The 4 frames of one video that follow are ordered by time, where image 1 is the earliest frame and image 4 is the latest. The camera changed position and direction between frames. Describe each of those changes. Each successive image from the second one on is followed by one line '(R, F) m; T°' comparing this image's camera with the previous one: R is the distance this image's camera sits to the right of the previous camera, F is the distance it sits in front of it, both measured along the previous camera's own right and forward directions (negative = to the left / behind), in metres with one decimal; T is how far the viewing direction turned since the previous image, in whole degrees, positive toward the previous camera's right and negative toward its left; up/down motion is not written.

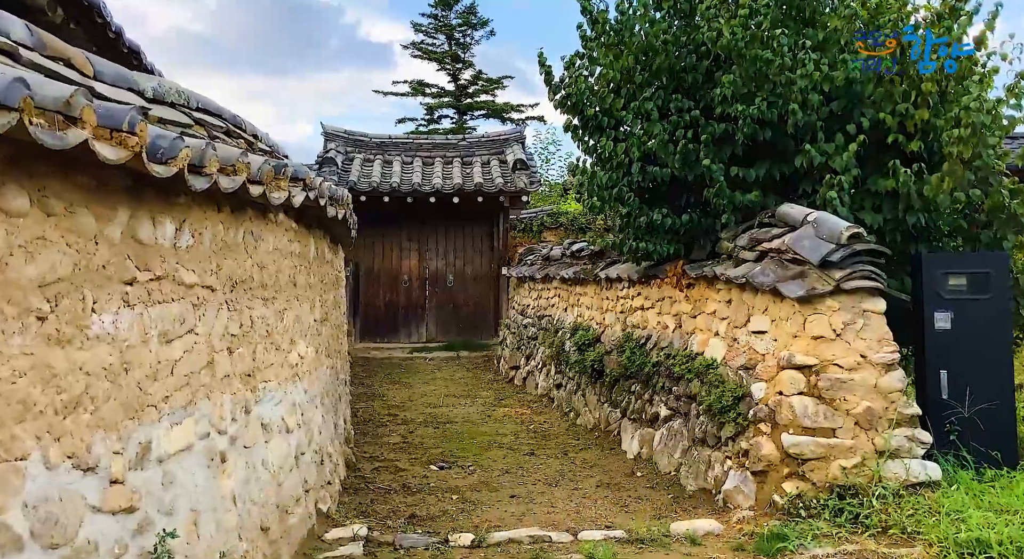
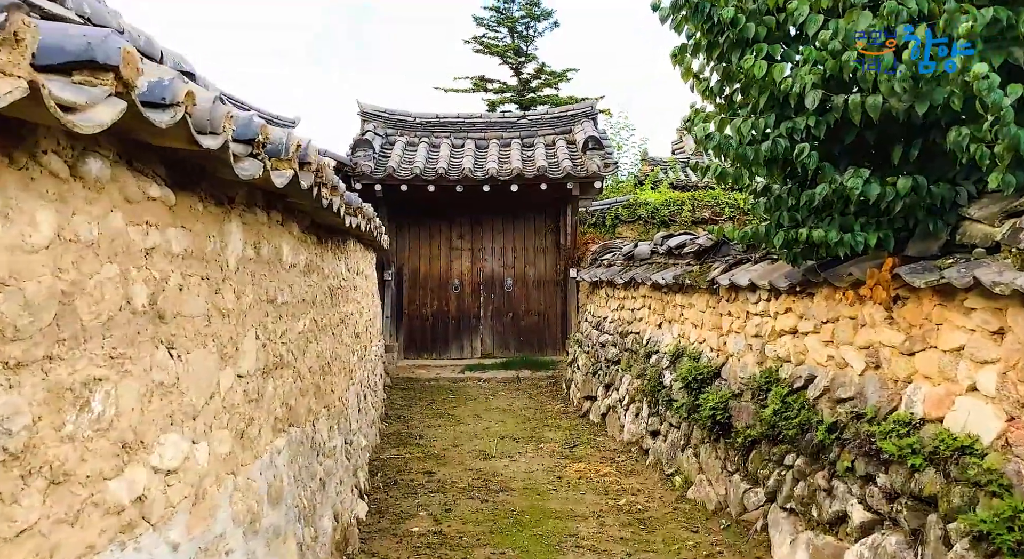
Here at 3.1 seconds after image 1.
(-0.1, +1.9) m; -4°
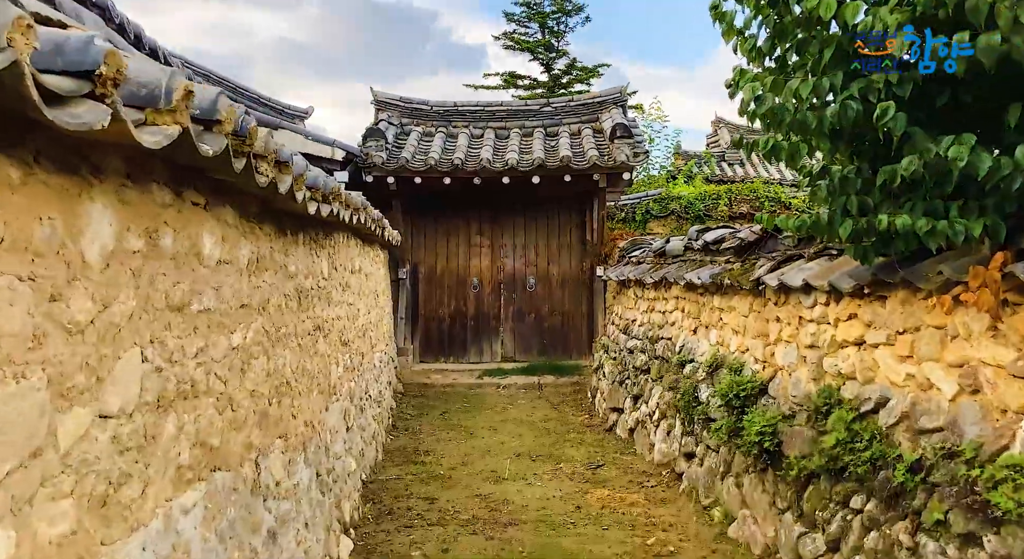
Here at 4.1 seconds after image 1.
(+0.1, +0.6) m; -2°
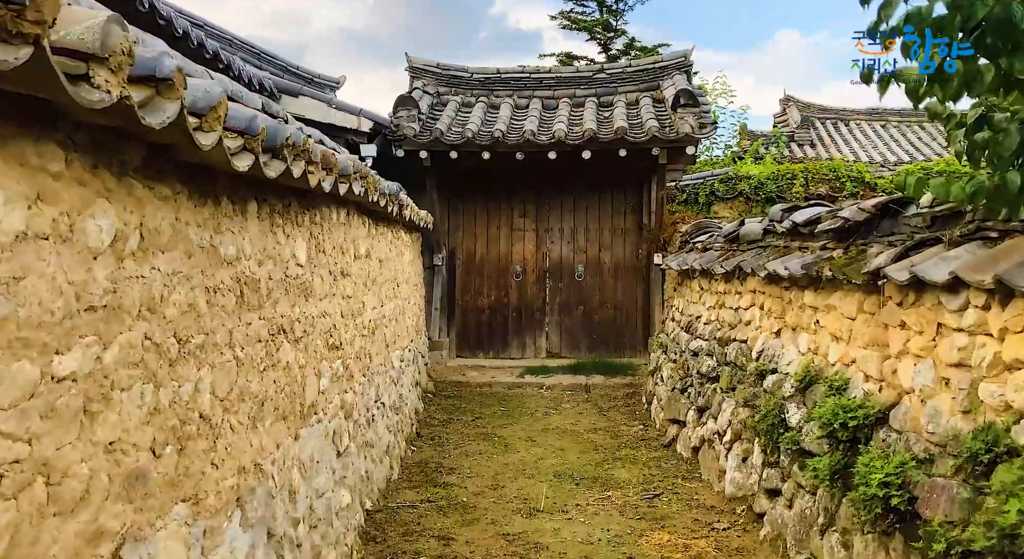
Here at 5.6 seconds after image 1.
(+0.1, +0.9) m; -4°
